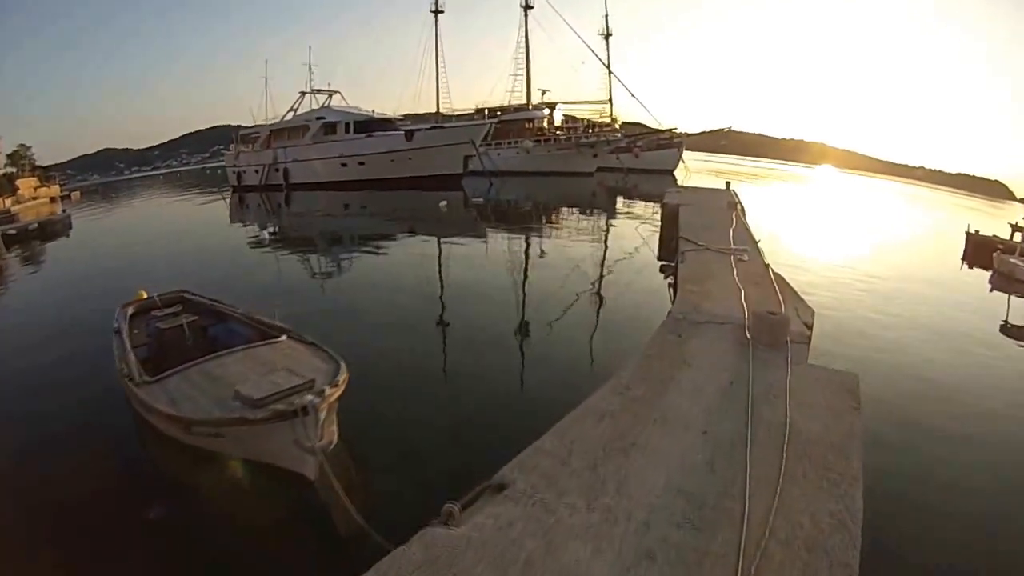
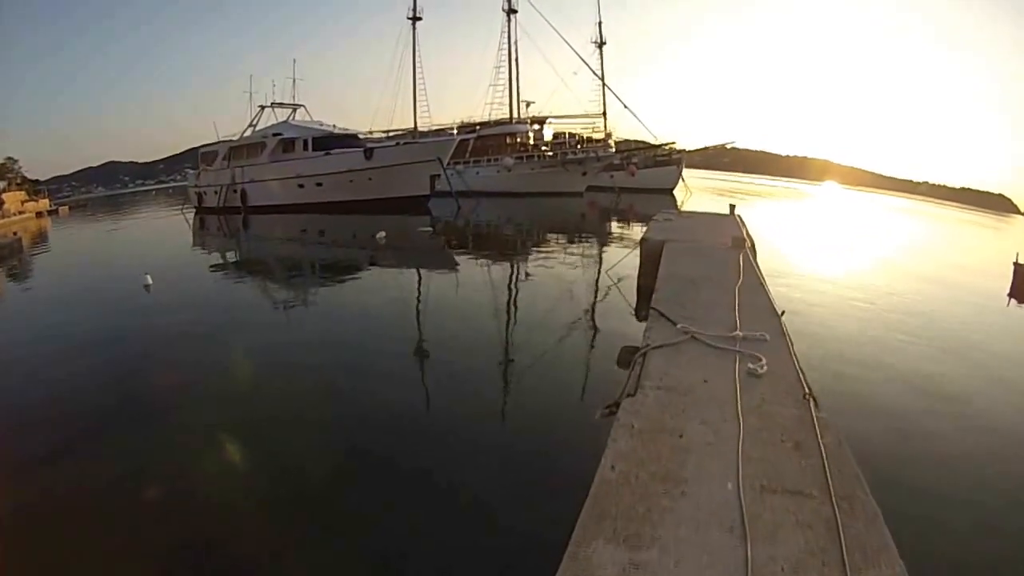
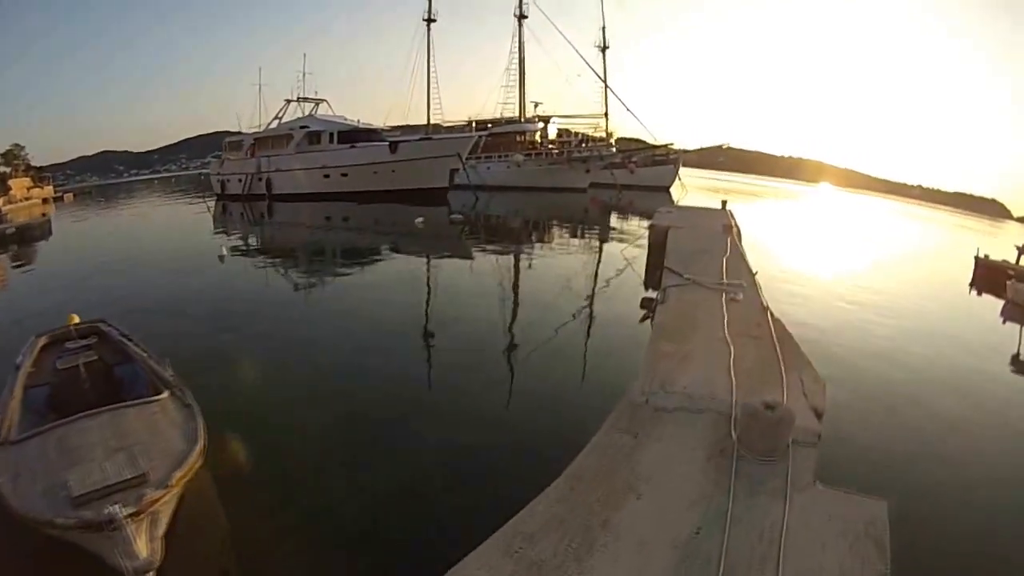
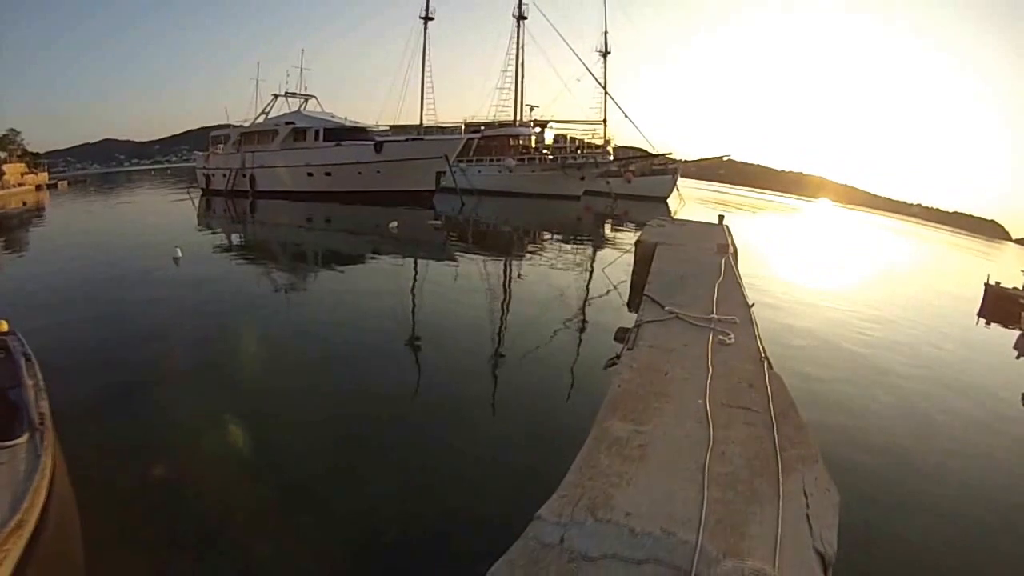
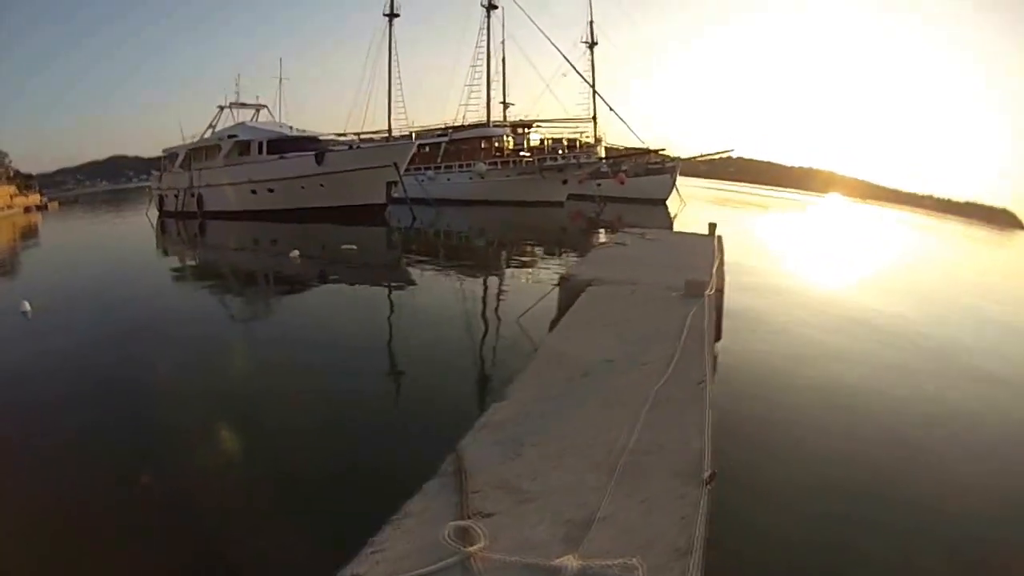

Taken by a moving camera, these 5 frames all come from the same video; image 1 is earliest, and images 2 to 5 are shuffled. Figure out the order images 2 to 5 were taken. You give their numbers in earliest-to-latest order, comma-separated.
3, 4, 2, 5
